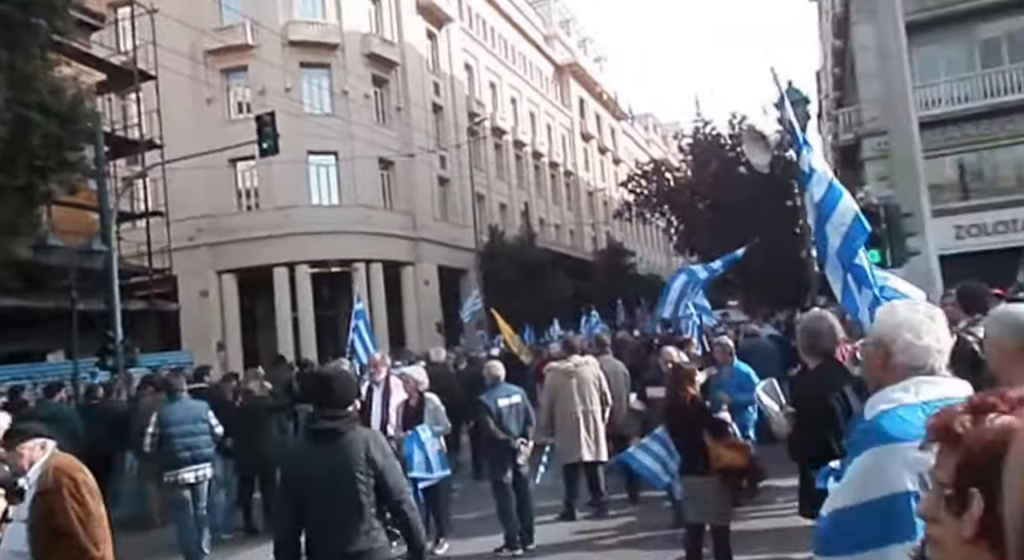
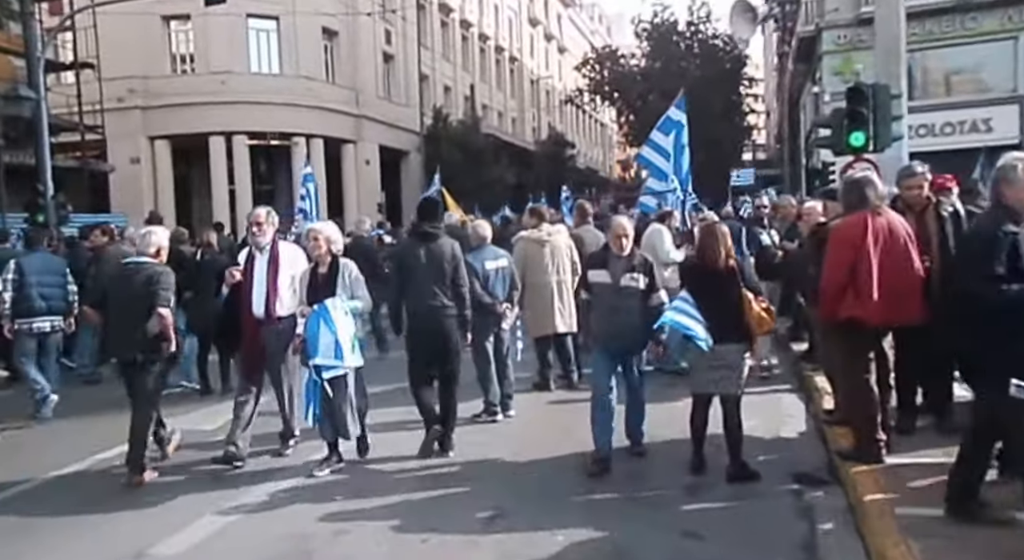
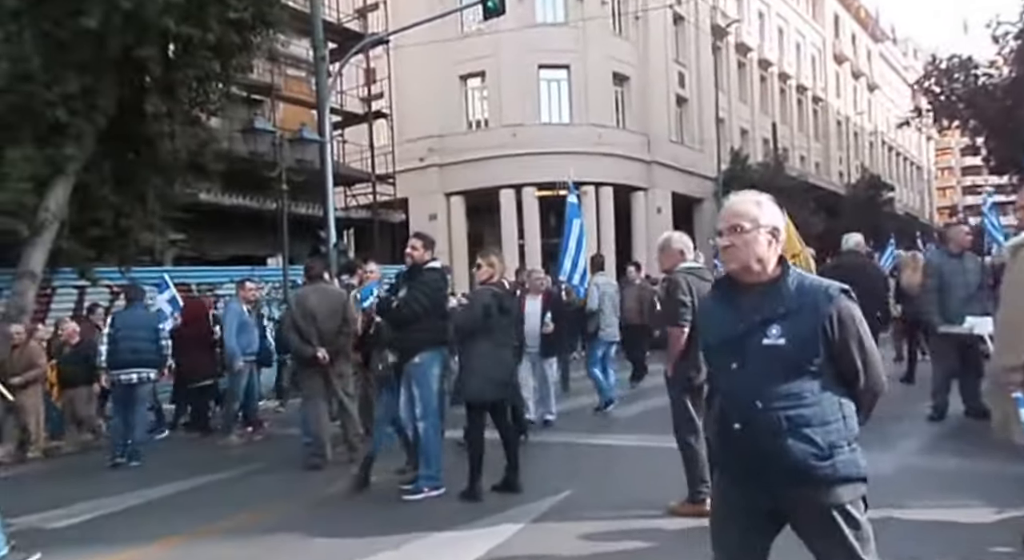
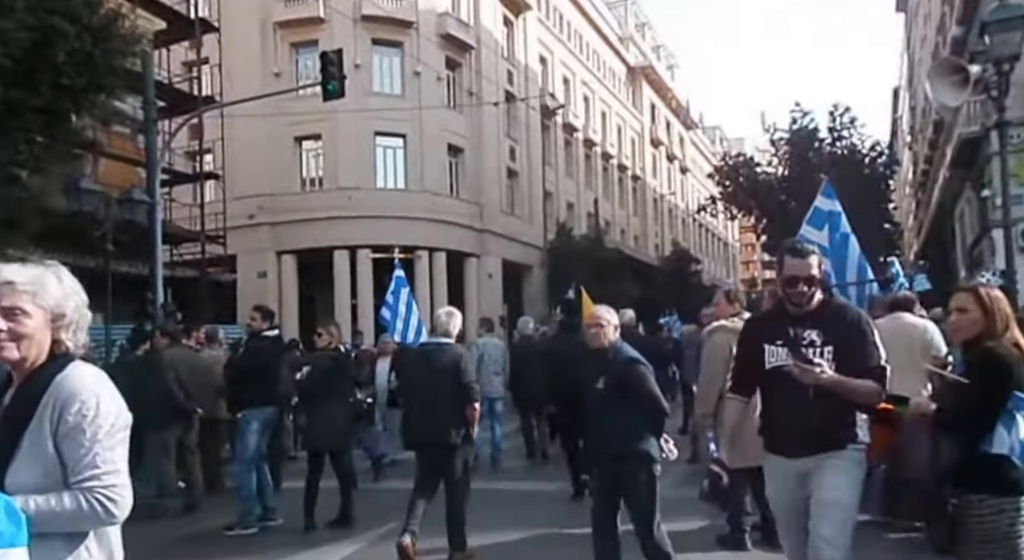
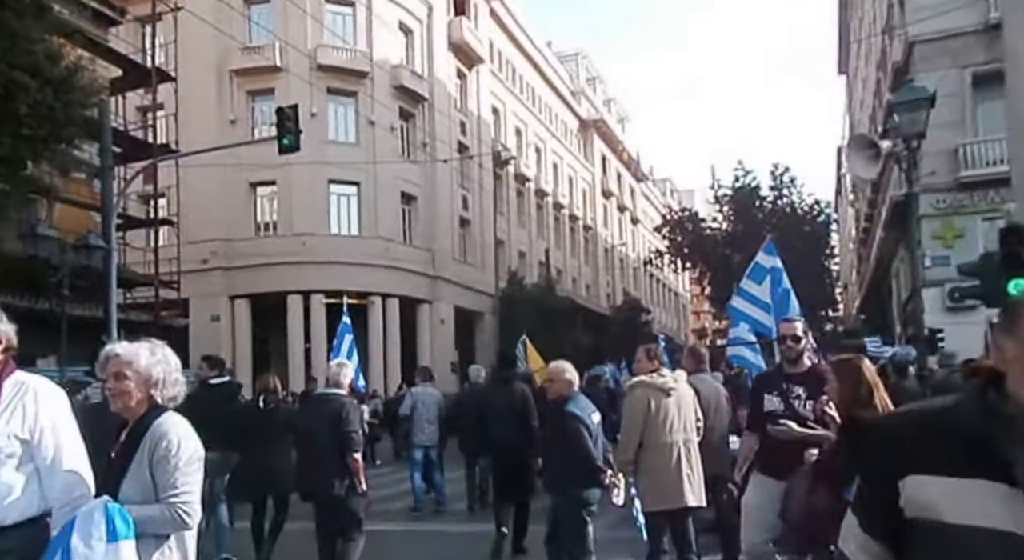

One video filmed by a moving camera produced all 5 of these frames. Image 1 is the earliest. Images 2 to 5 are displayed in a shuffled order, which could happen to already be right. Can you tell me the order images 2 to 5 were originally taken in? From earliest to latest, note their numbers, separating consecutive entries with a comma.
2, 5, 4, 3
